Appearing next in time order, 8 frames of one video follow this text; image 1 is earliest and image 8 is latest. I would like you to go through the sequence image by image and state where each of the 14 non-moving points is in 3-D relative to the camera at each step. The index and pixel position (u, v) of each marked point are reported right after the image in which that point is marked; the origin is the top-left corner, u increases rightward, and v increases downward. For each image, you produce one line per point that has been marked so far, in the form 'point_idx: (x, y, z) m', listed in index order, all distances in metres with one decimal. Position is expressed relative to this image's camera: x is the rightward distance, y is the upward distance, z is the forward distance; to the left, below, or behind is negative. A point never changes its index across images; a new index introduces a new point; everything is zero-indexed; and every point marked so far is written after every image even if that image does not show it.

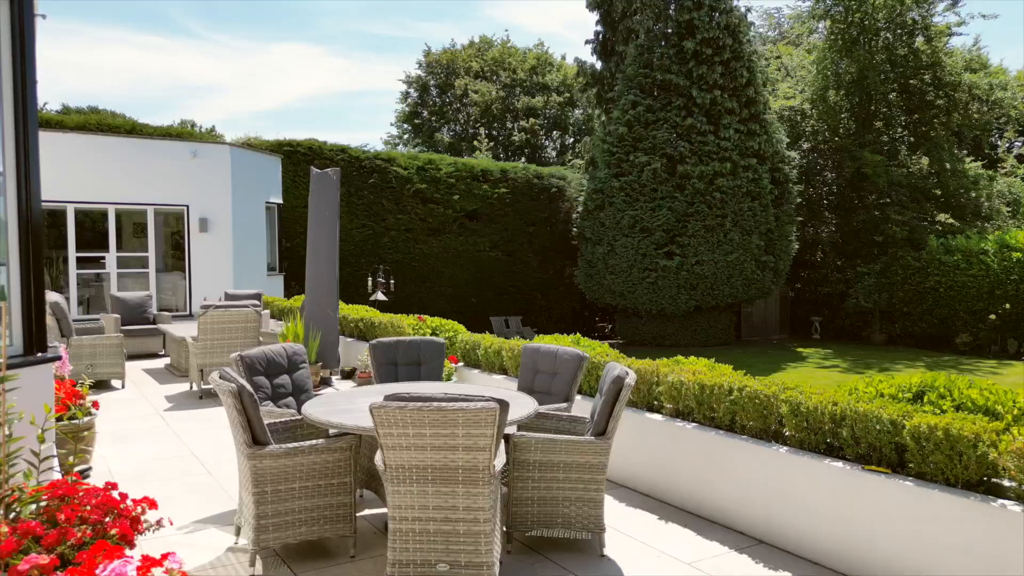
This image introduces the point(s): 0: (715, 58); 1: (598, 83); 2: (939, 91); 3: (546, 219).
0: (+3.9, +4.4, +14.1) m
1: (+2.0, +4.7, +16.7) m
2: (+9.7, +4.5, +16.6) m
3: (+0.7, +1.5, +16.0) m
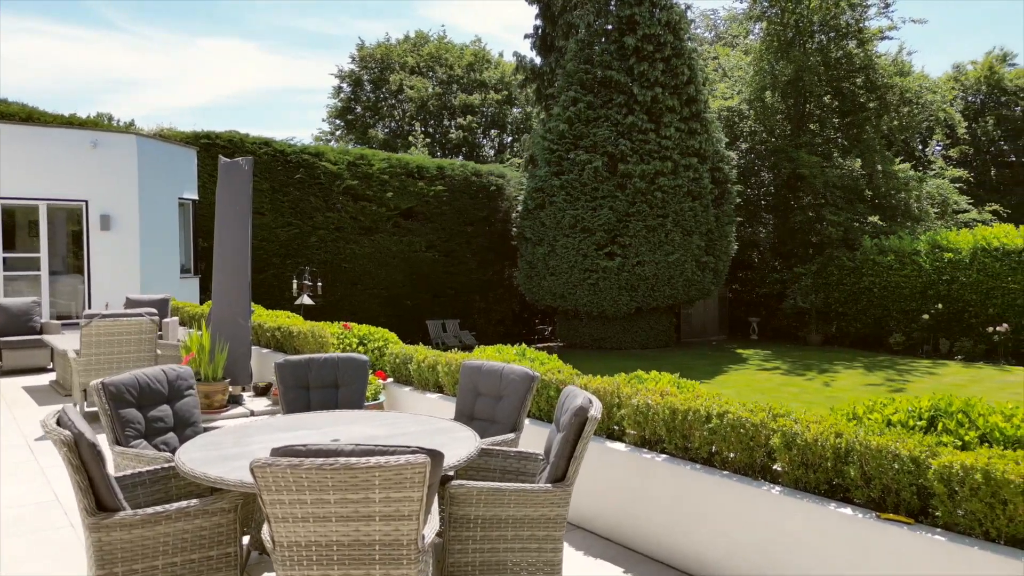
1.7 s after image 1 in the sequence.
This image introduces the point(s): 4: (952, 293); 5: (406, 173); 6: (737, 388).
0: (+2.7, +4.4, +13.8) m
1: (+0.5, +4.7, +16.2) m
2: (+8.2, +4.5, +16.8) m
3: (-0.6, +1.5, +15.4) m
4: (+8.4, -0.1, +14.0) m
5: (-2.0, +2.2, +14.0) m
6: (+3.4, -1.5, +11.0) m
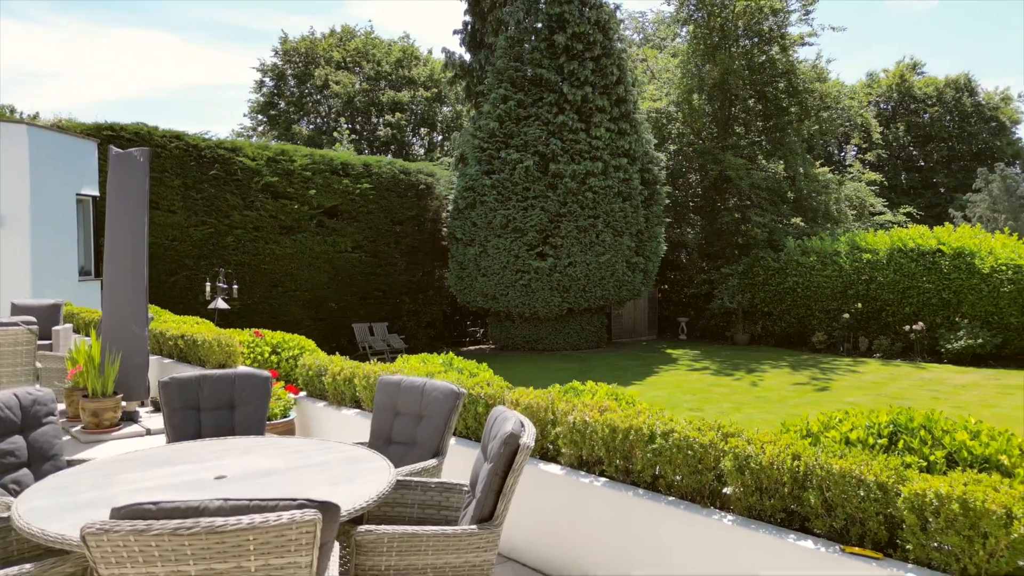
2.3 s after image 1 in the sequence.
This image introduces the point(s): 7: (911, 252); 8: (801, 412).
0: (+1.4, +4.4, +13.7) m
1: (-1.0, +4.6, +15.8) m
2: (+6.6, +4.5, +17.2) m
3: (-2.0, +1.5, +15.0) m
4: (+7.1, -0.1, +14.4) m
5: (-3.4, +2.2, +13.5) m
6: (+2.3, -1.5, +11.0) m
7: (+7.5, +0.7, +13.8) m
8: (+3.7, -1.6, +9.5) m
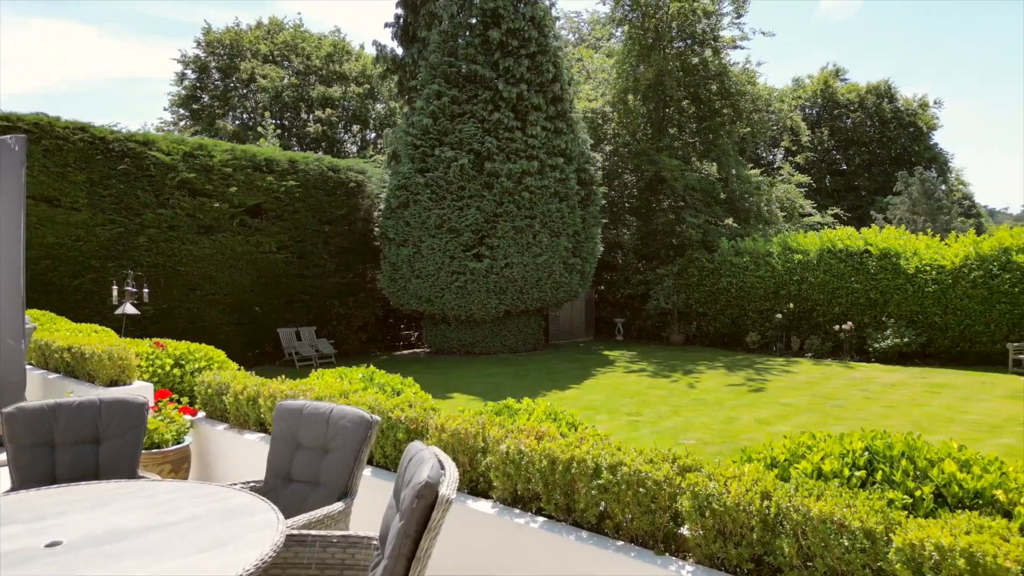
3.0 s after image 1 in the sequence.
0: (+0.2, +4.3, +13.3) m
1: (-2.4, +4.6, +15.3) m
2: (+5.1, +4.5, +17.3) m
3: (-3.3, +1.4, +14.3) m
4: (+5.8, -0.1, +14.6) m
5: (-4.5, +2.1, +12.7) m
6: (+1.4, -1.5, +10.7) m
7: (+6.3, +0.7, +14.0) m
8: (+2.9, -1.6, +9.4) m
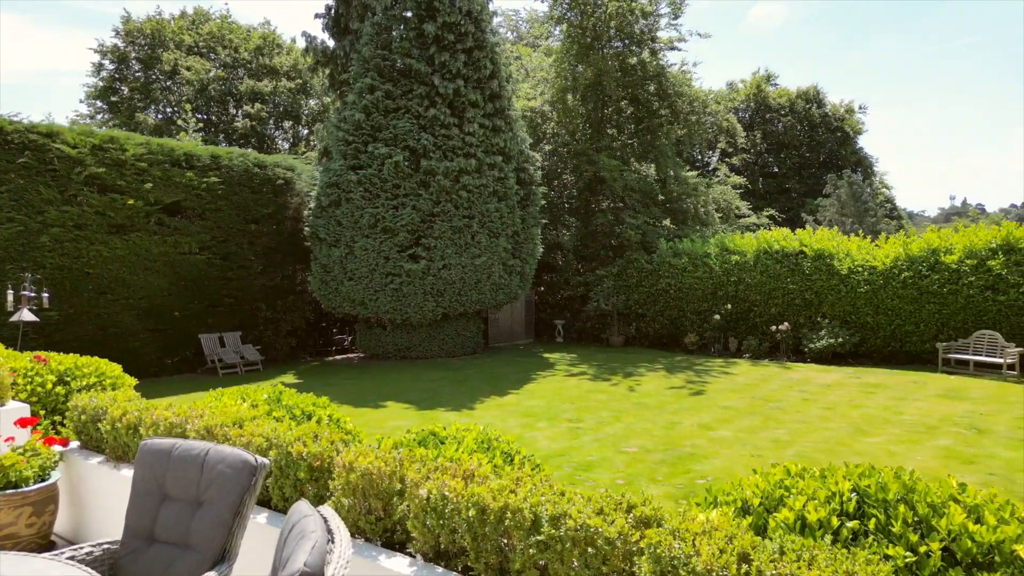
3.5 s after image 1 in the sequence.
0: (-1.0, +4.3, +12.9) m
1: (-3.7, +4.5, +14.7) m
2: (+3.6, +4.4, +17.3) m
3: (-4.5, +1.4, +13.6) m
4: (+4.6, -0.1, +14.6) m
5: (-5.6, +2.1, +11.9) m
6: (+0.5, -1.6, +10.4) m
7: (+5.1, +0.7, +14.1) m
8: (+2.1, -1.6, +9.2) m
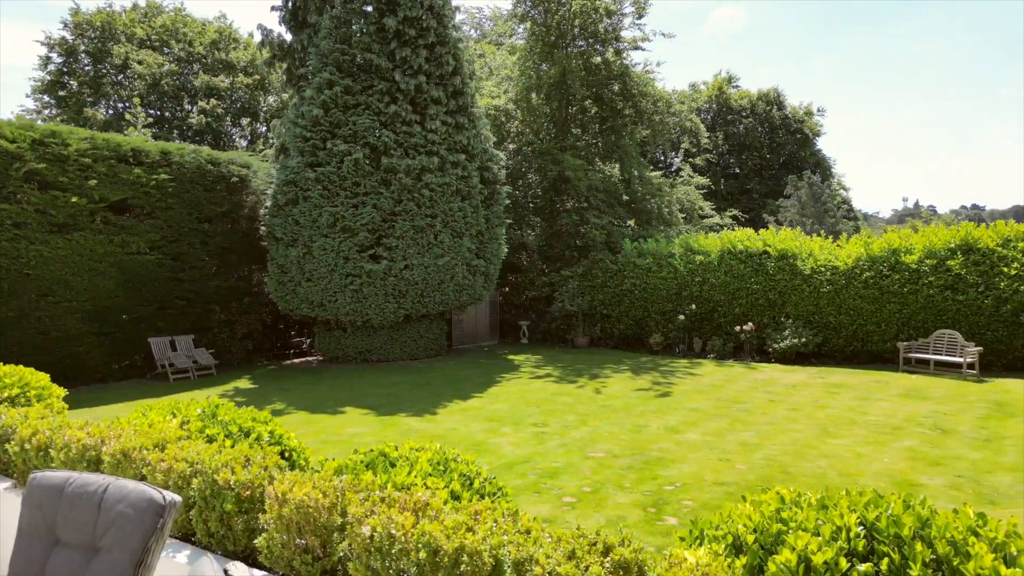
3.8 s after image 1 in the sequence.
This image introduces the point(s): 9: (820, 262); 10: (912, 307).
0: (-1.6, +4.3, +12.6) m
1: (-4.4, +4.5, +14.2) m
2: (+2.7, +4.4, +17.2) m
3: (-5.2, +1.3, +13.1) m
4: (+3.8, -0.1, +14.5) m
5: (-6.2, +2.0, +11.4) m
6: (0.0, -1.6, +10.2) m
7: (+4.4, +0.7, +14.1) m
8: (+1.7, -1.7, +9.0) m
9: (+5.5, +0.5, +13.1) m
10: (+6.7, -0.3, +12.3) m
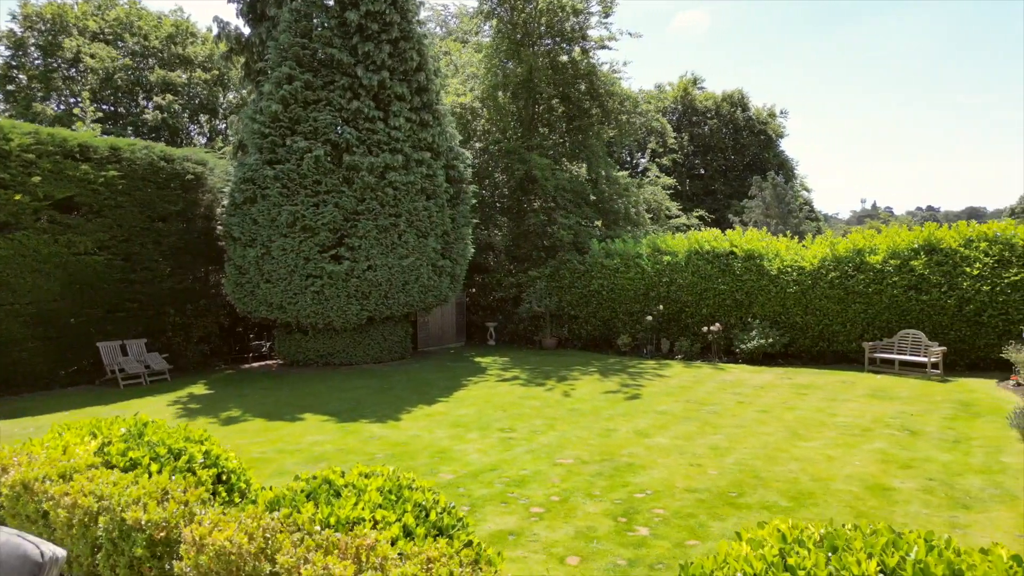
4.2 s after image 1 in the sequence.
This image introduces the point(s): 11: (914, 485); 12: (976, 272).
0: (-2.2, +4.3, +12.3) m
1: (-5.1, +4.5, +13.8) m
2: (+1.9, +4.4, +17.0) m
3: (-5.8, +1.3, +12.6) m
4: (+3.2, -0.1, +14.4) m
5: (-6.7, +2.0, +10.8) m
6: (-0.5, -1.6, +9.9) m
7: (+3.8, +0.7, +14.0) m
8: (+1.2, -1.7, +8.8) m
9: (+4.9, +0.5, +13.1) m
10: (+6.2, -0.3, +12.3) m
11: (+3.5, -1.7, +6.3) m
12: (+7.2, +0.2, +11.2) m
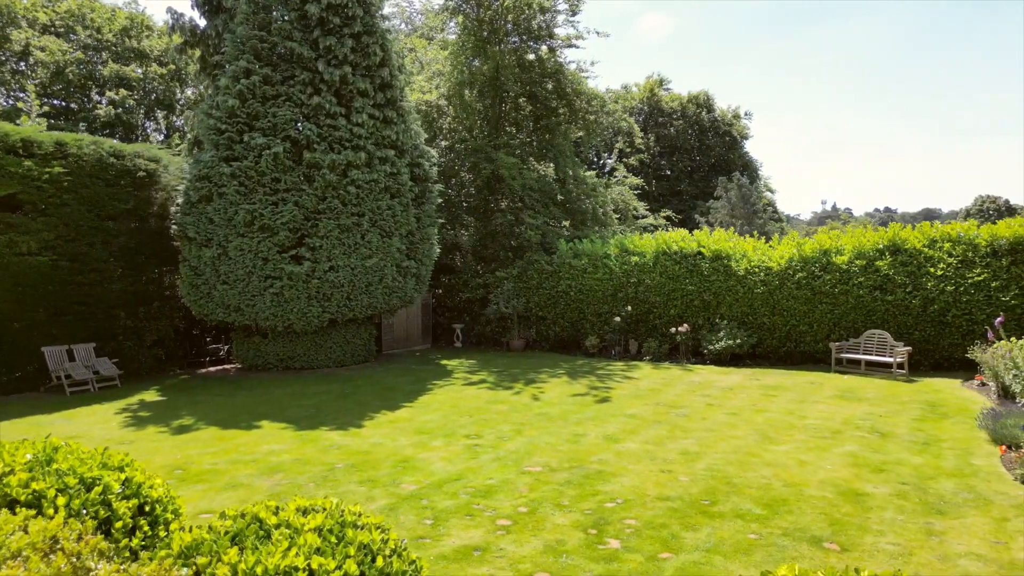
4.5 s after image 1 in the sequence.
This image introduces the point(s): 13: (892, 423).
0: (-2.8, +4.2, +11.9) m
1: (-5.7, +4.4, +13.3) m
2: (+1.2, +4.4, +16.8) m
3: (-6.4, +1.3, +12.1) m
4: (+2.5, -0.1, +14.3) m
5: (-7.2, +2.0, +10.3) m
6: (-0.9, -1.6, +9.6) m
7: (+3.1, +0.7, +13.9) m
8: (+0.9, -1.7, +8.6) m
9: (+4.3, +0.4, +13.0) m
10: (+5.6, -0.3, +12.3) m
11: (+3.2, -1.7, +6.2) m
12: (+6.6, +0.2, +11.3) m
13: (+4.6, -1.6, +8.8) m
